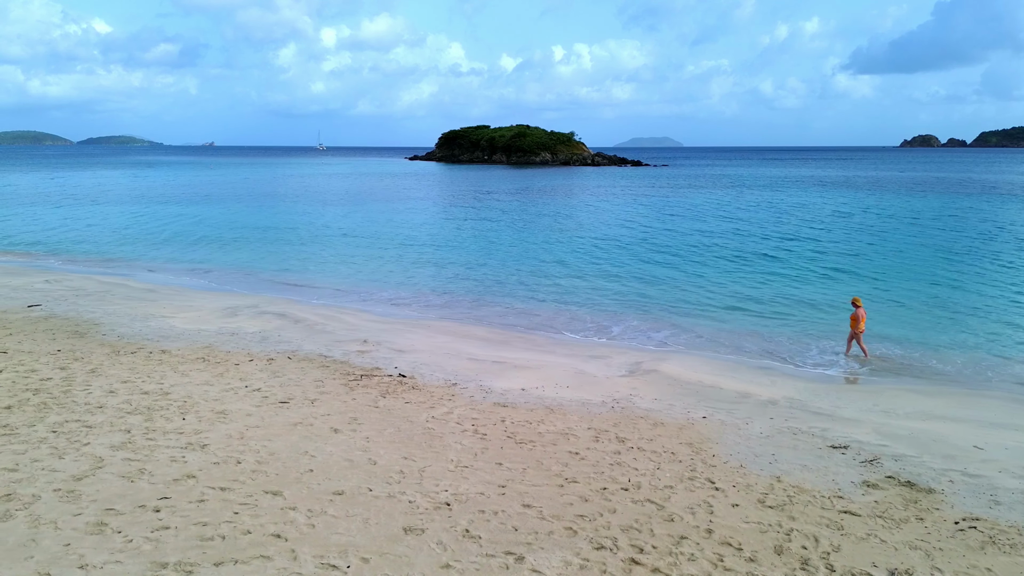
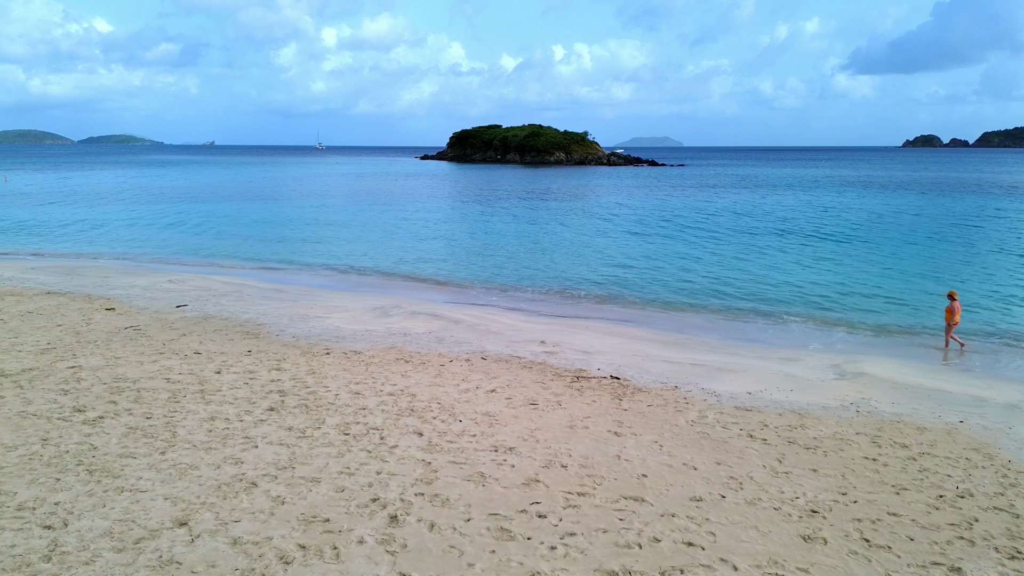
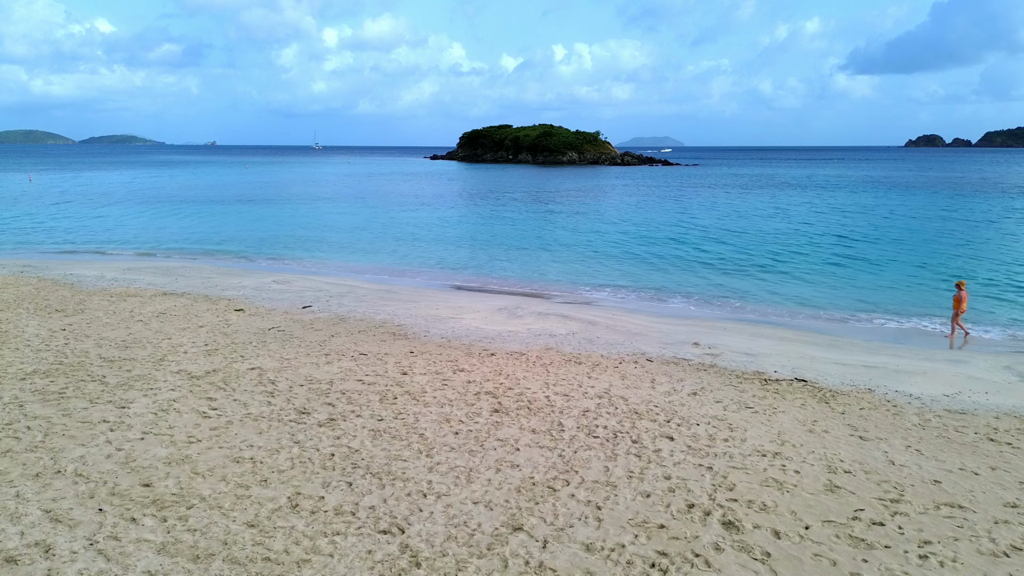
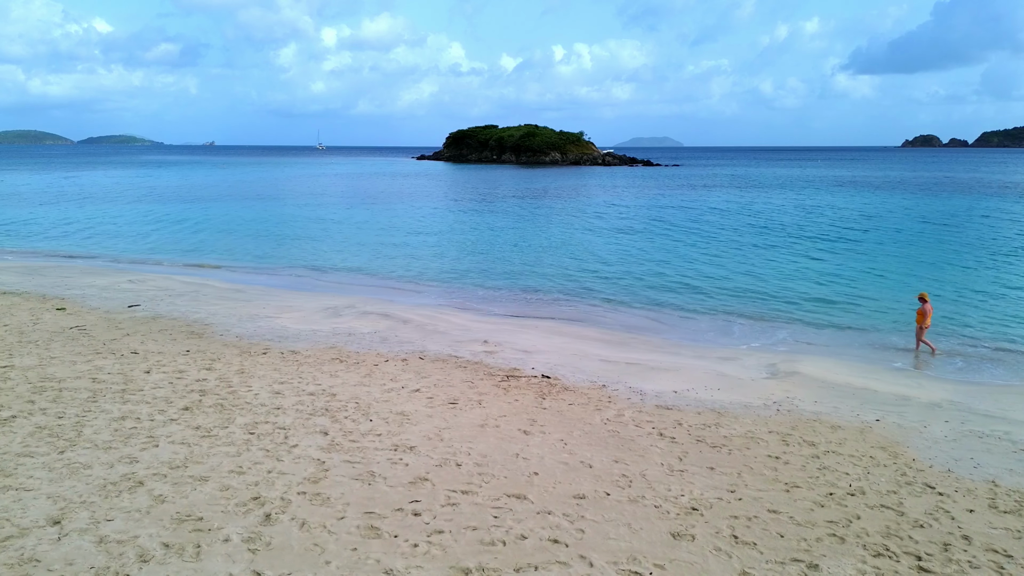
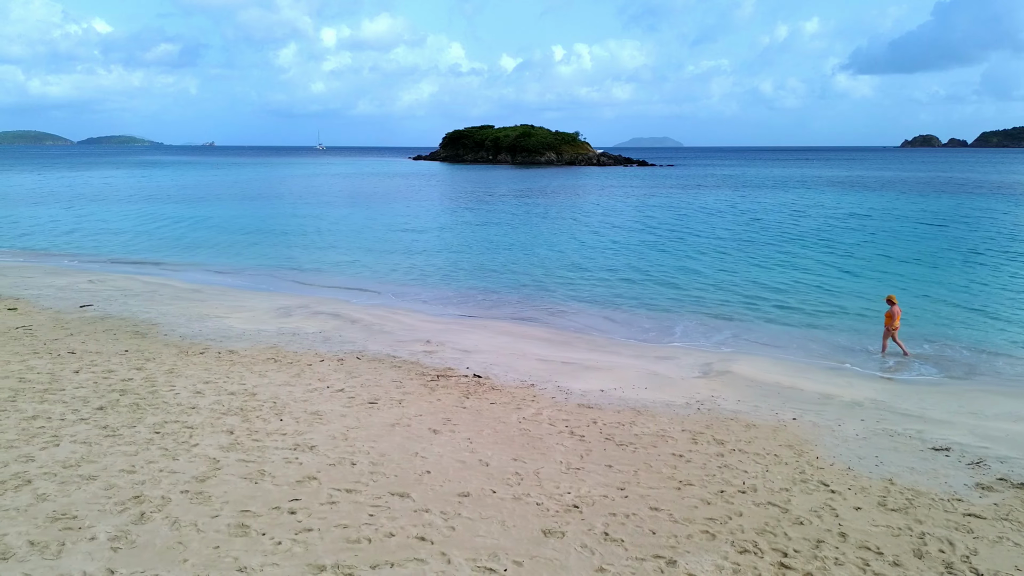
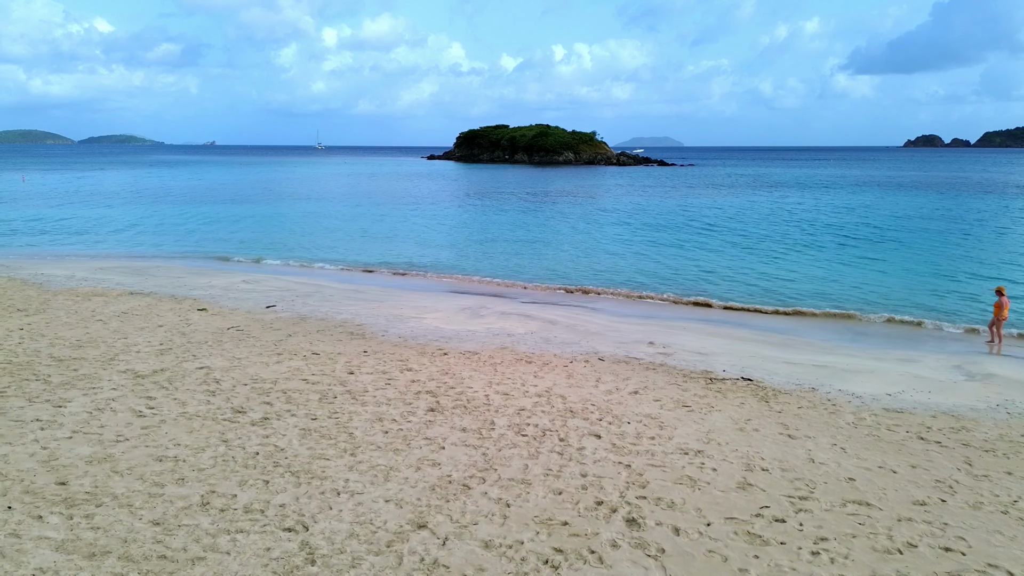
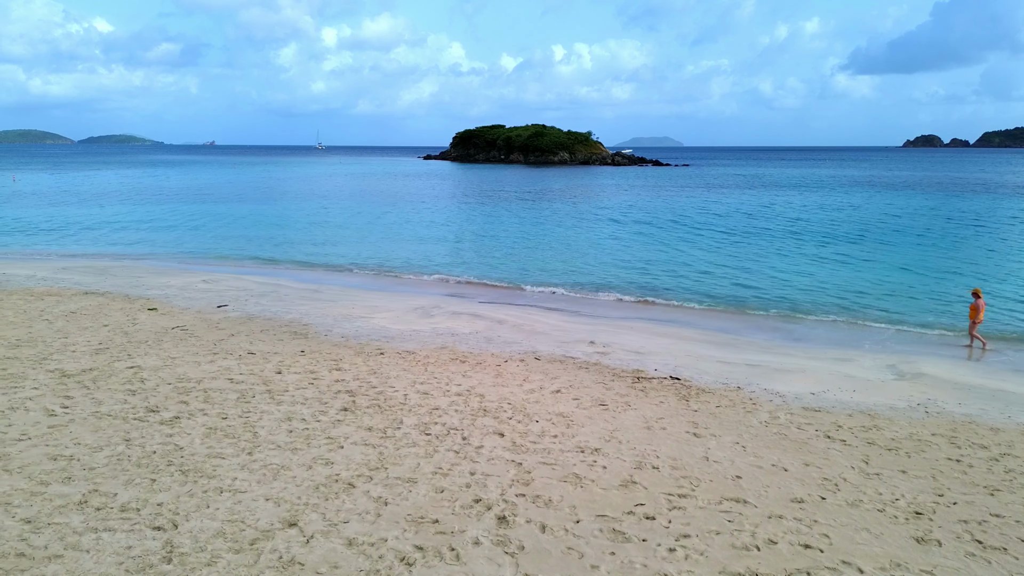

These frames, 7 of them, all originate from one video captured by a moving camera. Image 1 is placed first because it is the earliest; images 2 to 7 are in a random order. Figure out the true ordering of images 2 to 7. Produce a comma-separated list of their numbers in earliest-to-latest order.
5, 4, 2, 7, 6, 3
